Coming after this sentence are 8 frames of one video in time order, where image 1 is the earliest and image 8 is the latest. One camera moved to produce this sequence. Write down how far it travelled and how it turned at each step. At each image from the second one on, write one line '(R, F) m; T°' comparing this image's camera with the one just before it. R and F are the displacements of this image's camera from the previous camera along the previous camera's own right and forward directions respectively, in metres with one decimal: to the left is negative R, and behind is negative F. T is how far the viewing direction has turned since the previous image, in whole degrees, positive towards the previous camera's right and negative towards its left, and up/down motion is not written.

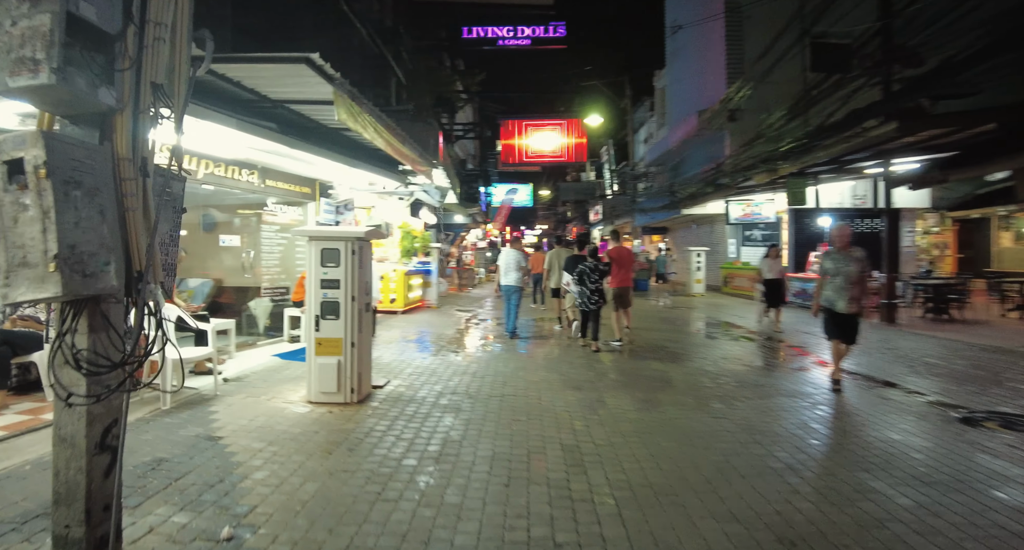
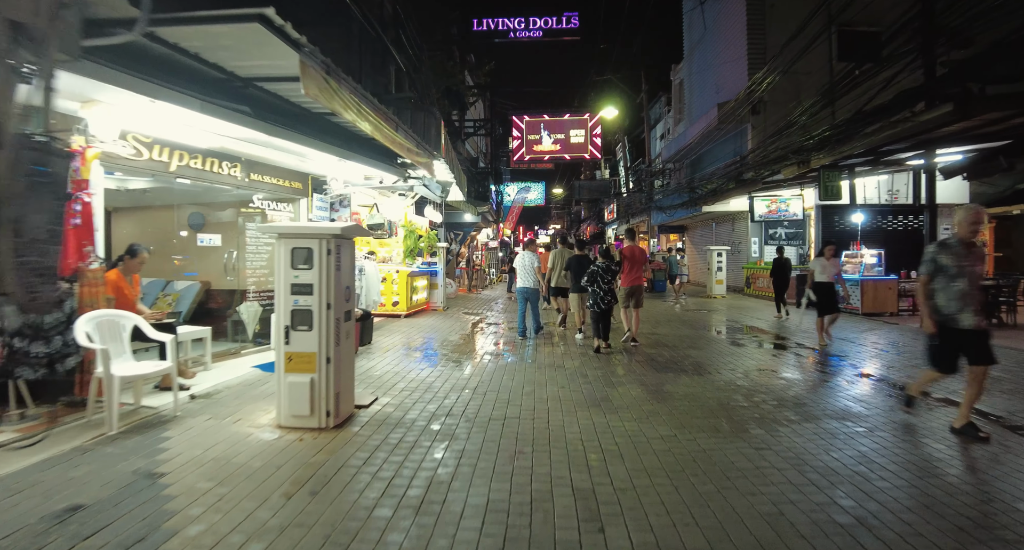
(+0.1, +0.7) m; -2°
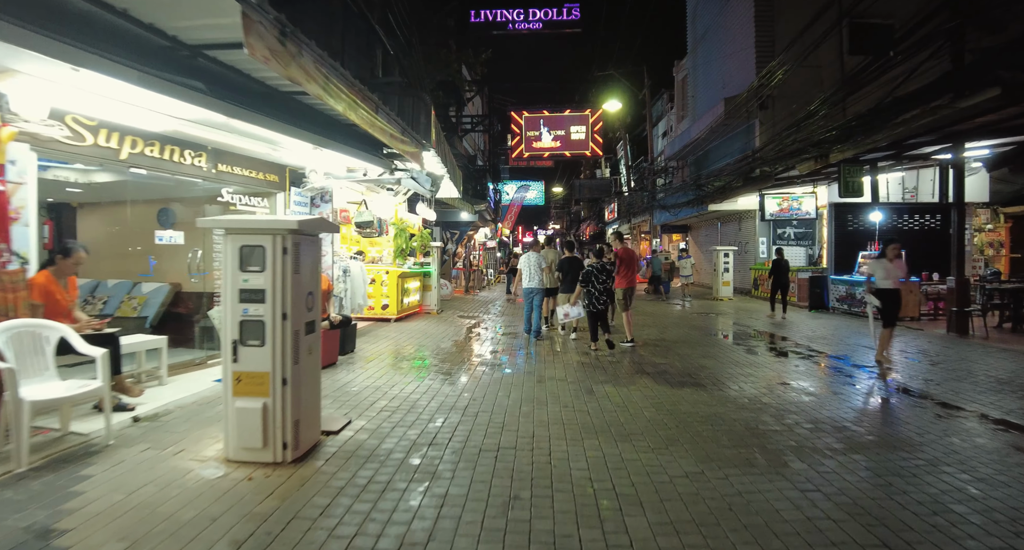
(0.0, +0.7) m; 0°
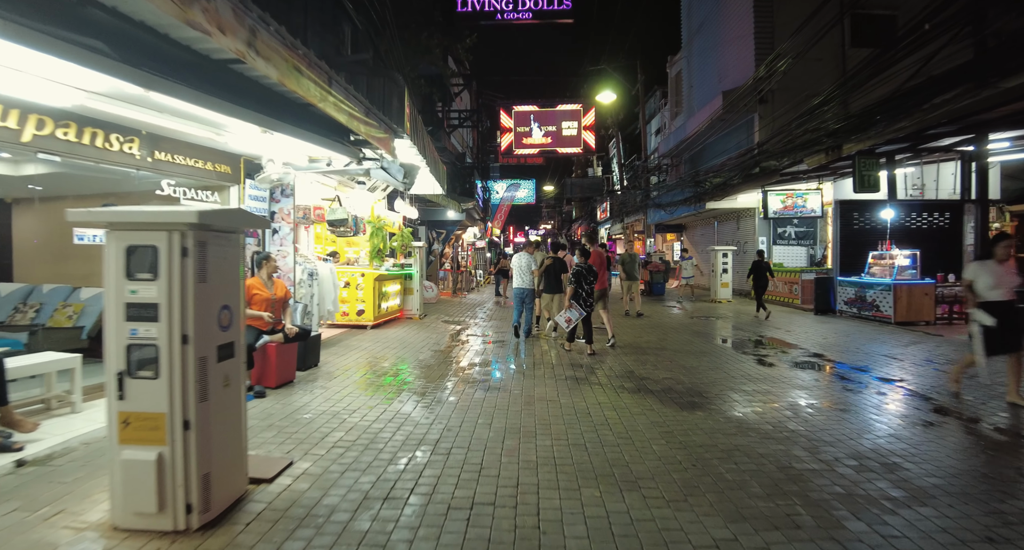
(+0.1, +0.8) m; +1°
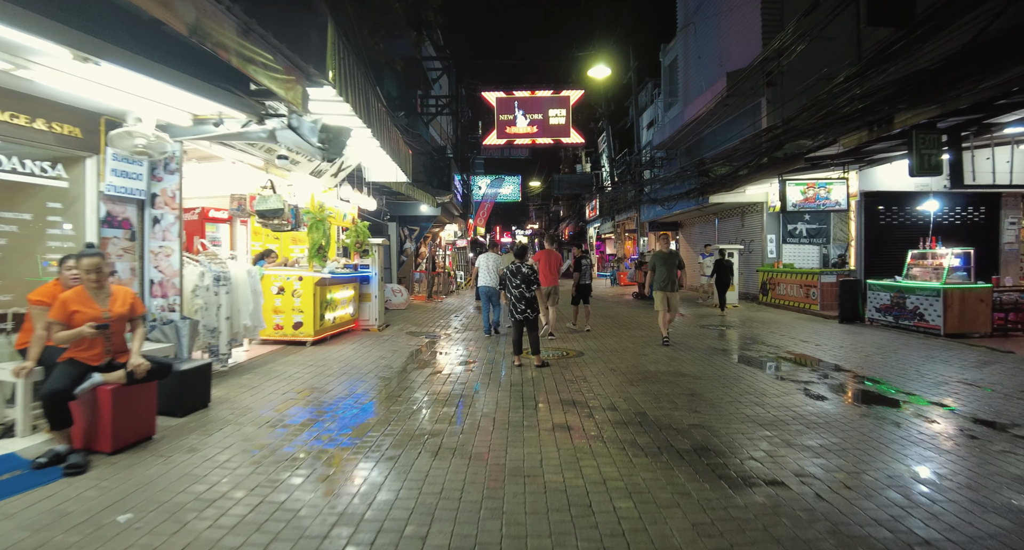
(+0.2, +1.8) m; +1°
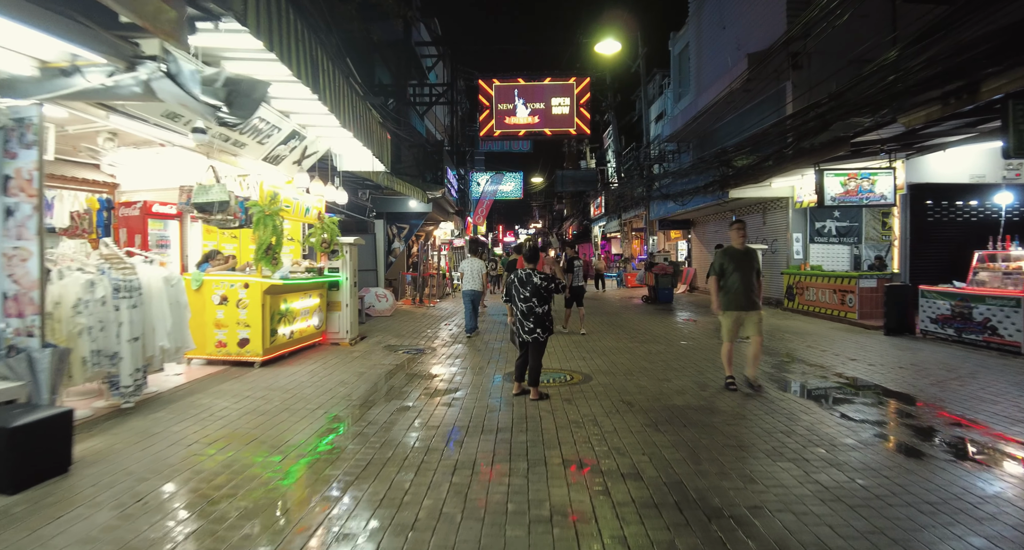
(+0.1, +1.4) m; 0°
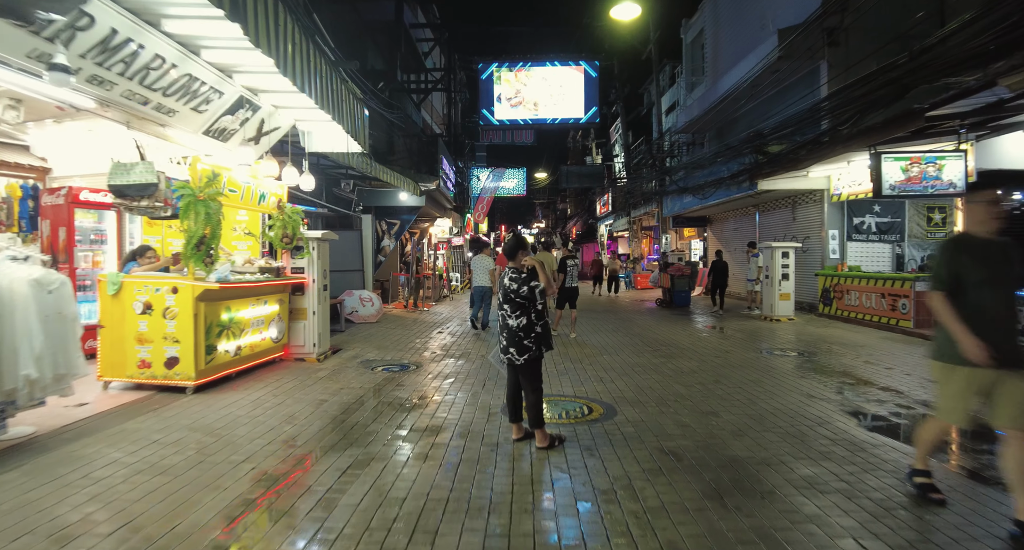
(0.0, +1.4) m; 0°
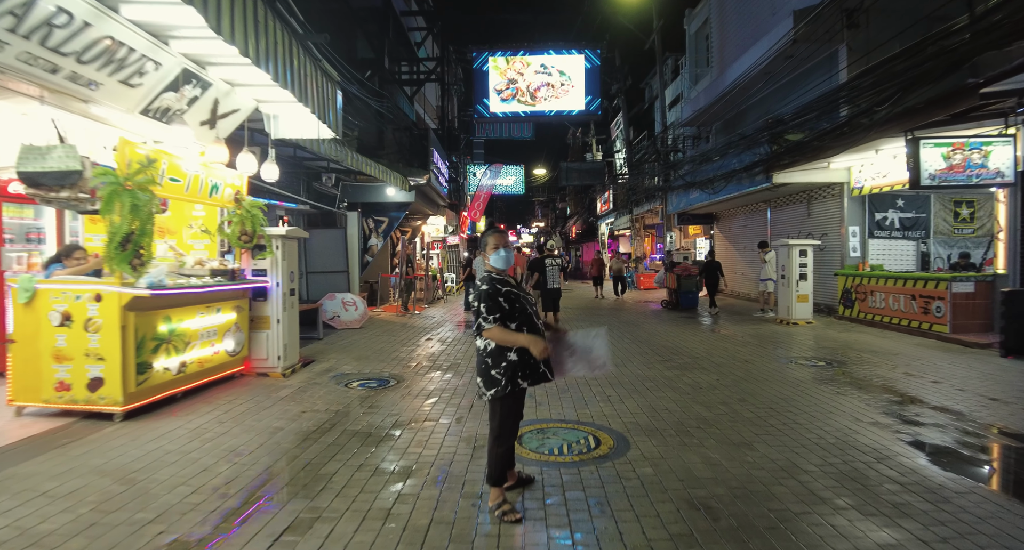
(+0.1, +0.8) m; 0°
